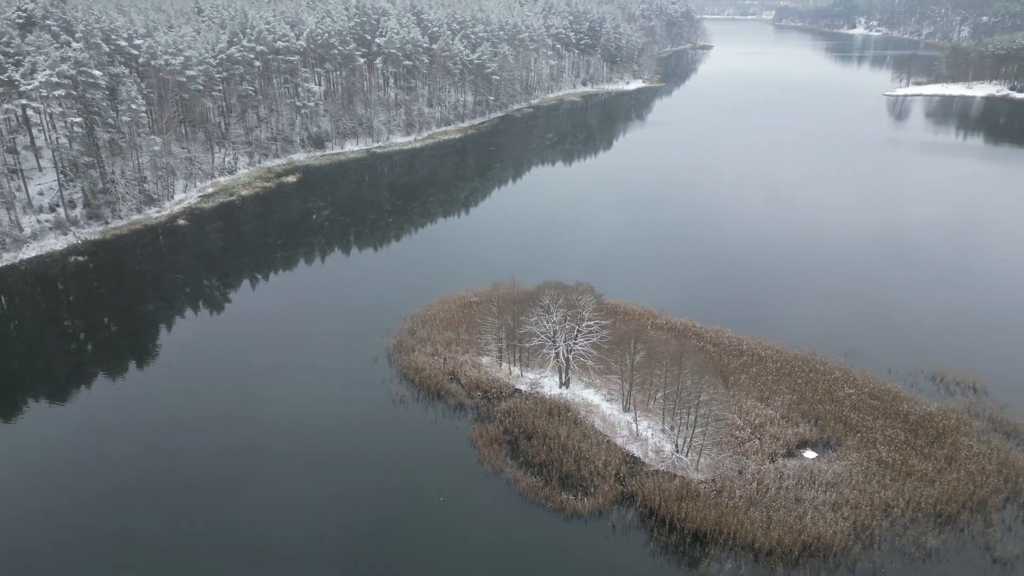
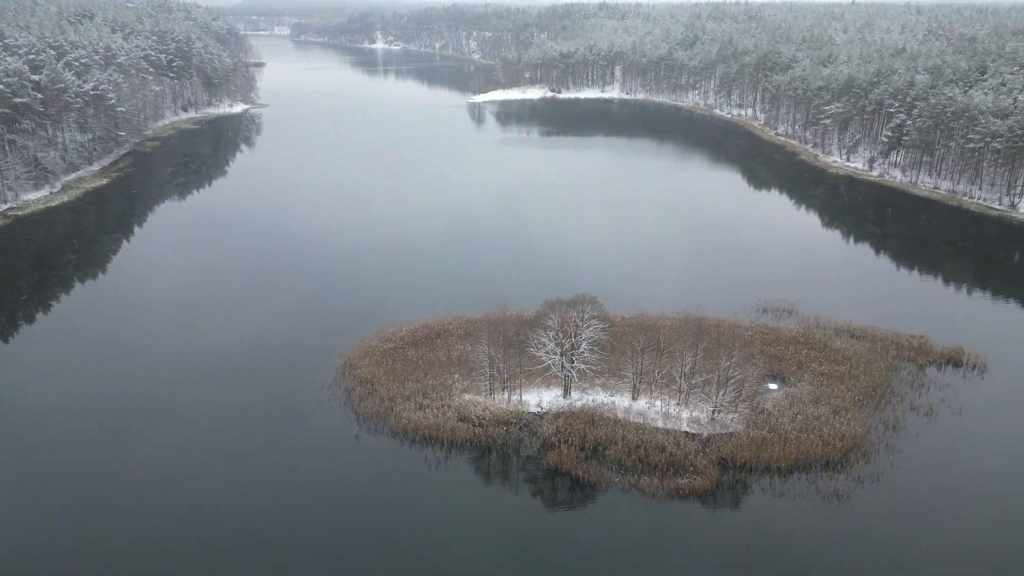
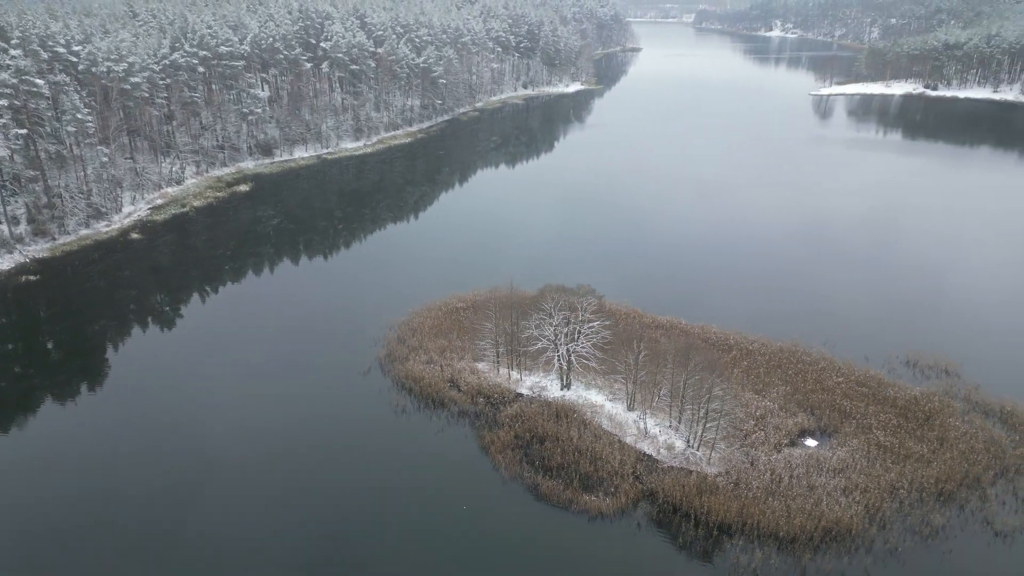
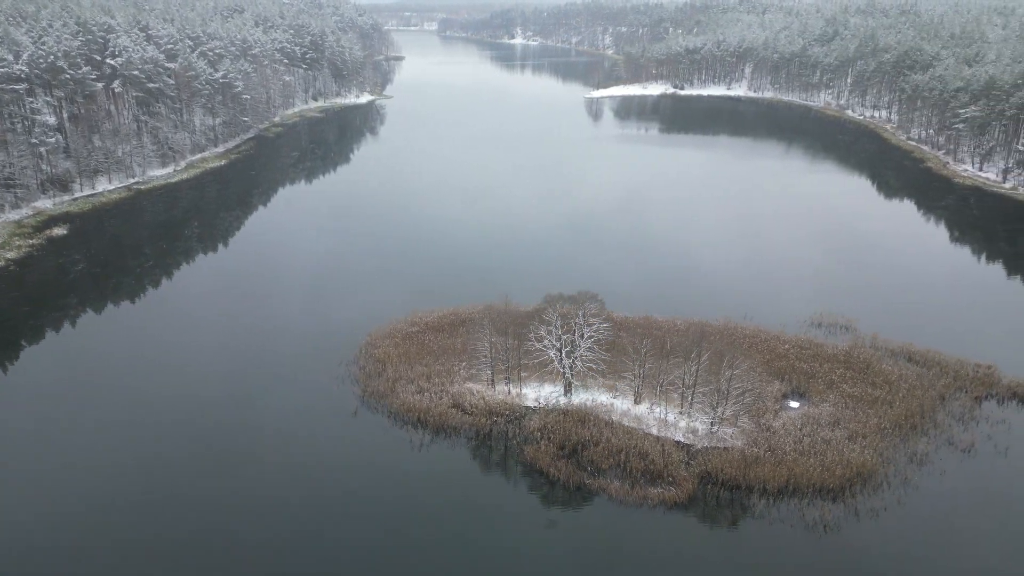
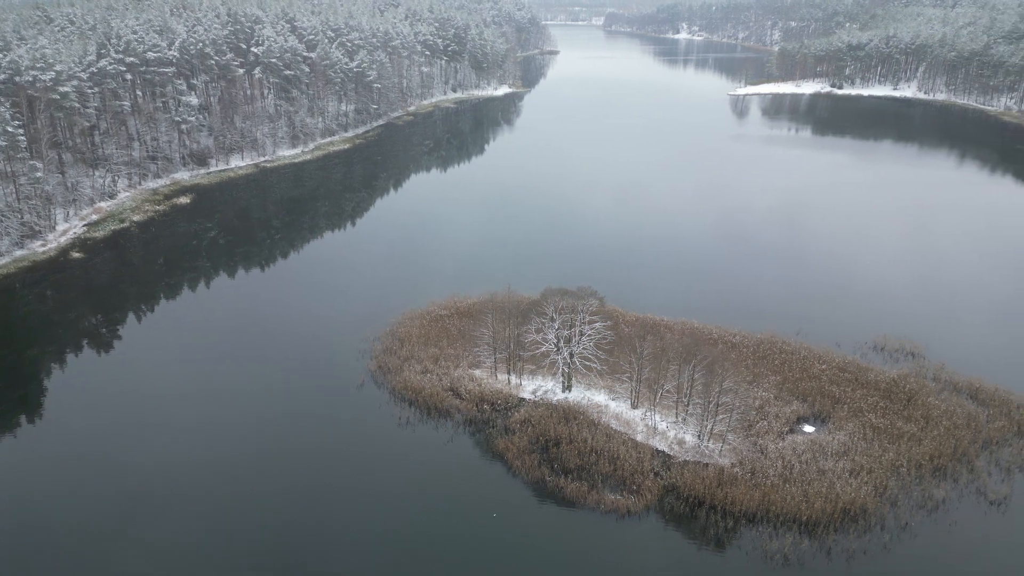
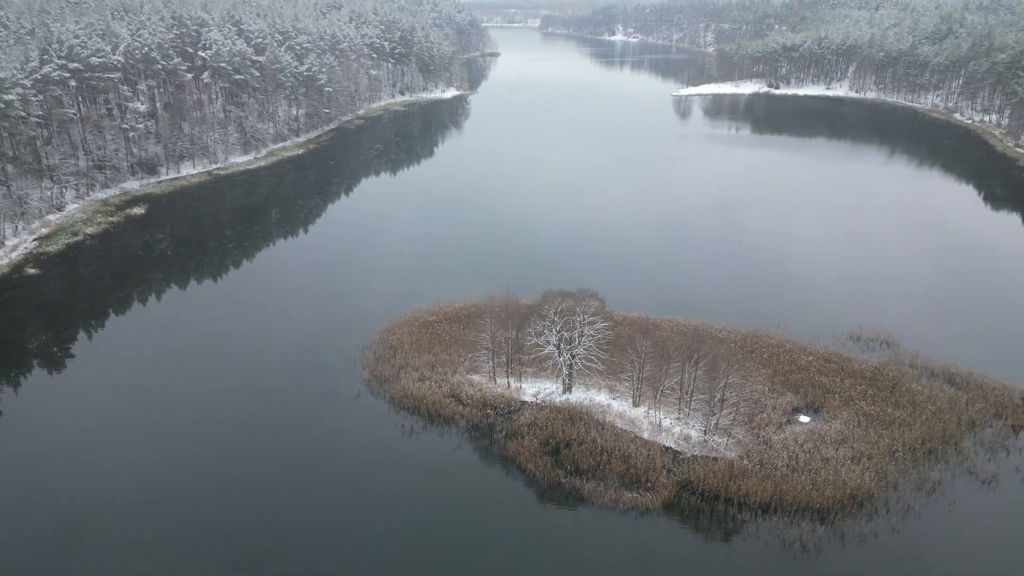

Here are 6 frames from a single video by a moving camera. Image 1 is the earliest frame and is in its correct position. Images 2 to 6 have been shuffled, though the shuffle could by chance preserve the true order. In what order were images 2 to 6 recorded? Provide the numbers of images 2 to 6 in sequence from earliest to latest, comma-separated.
3, 5, 6, 4, 2
